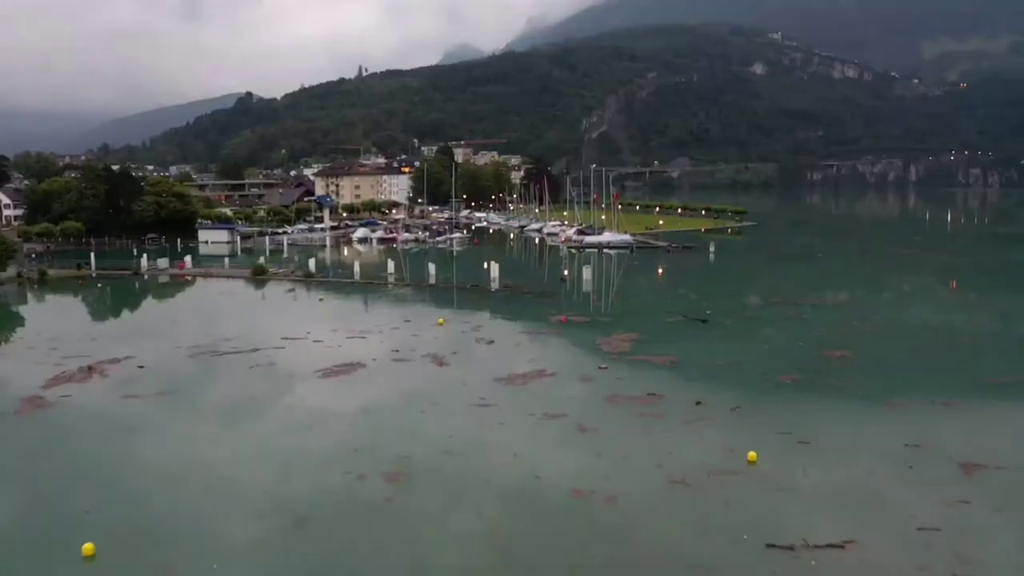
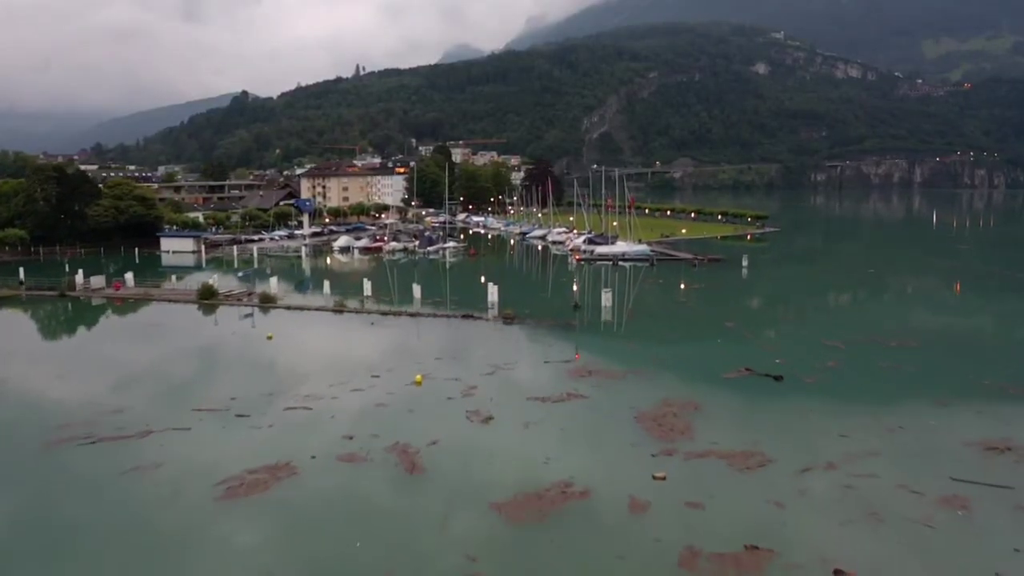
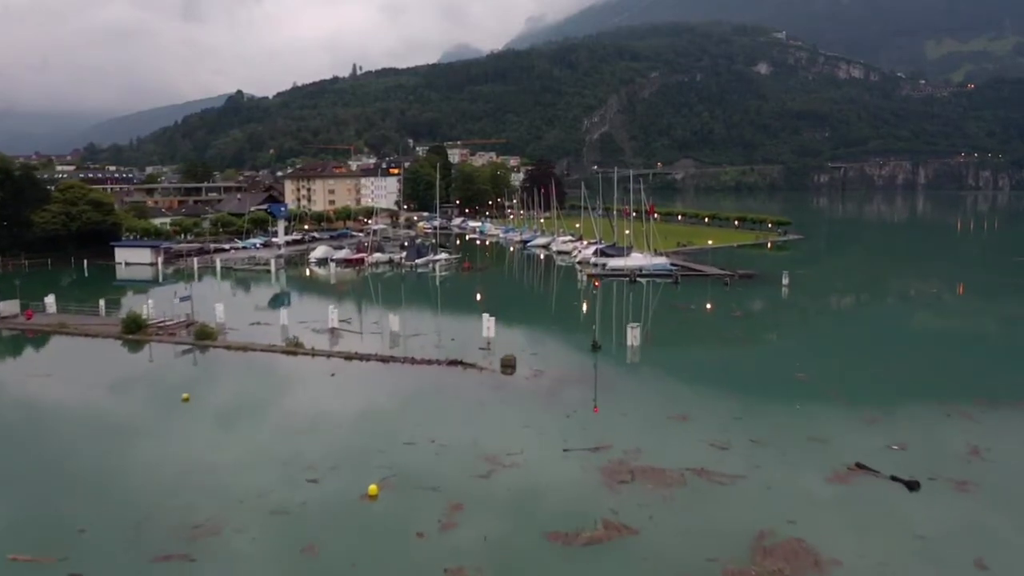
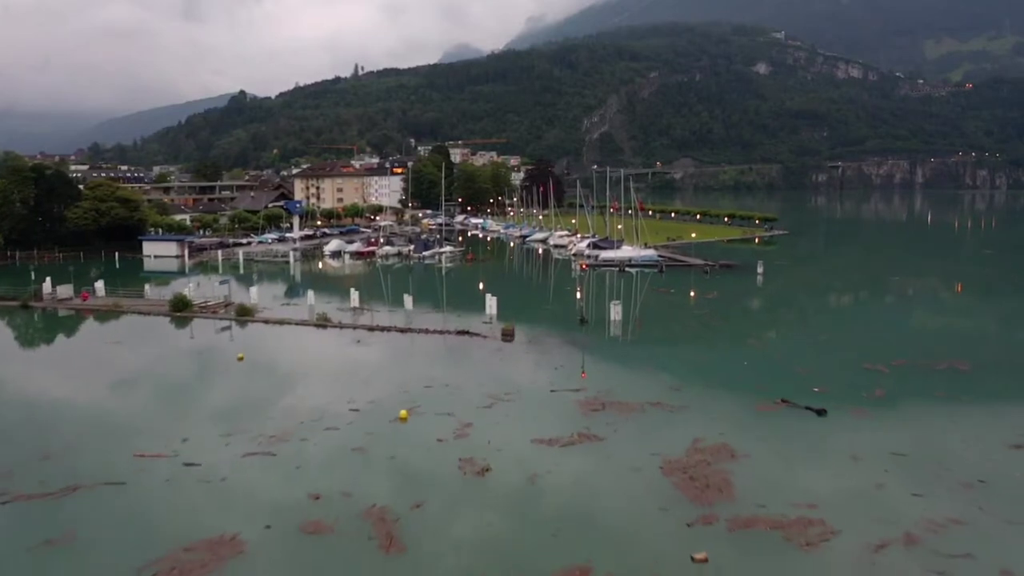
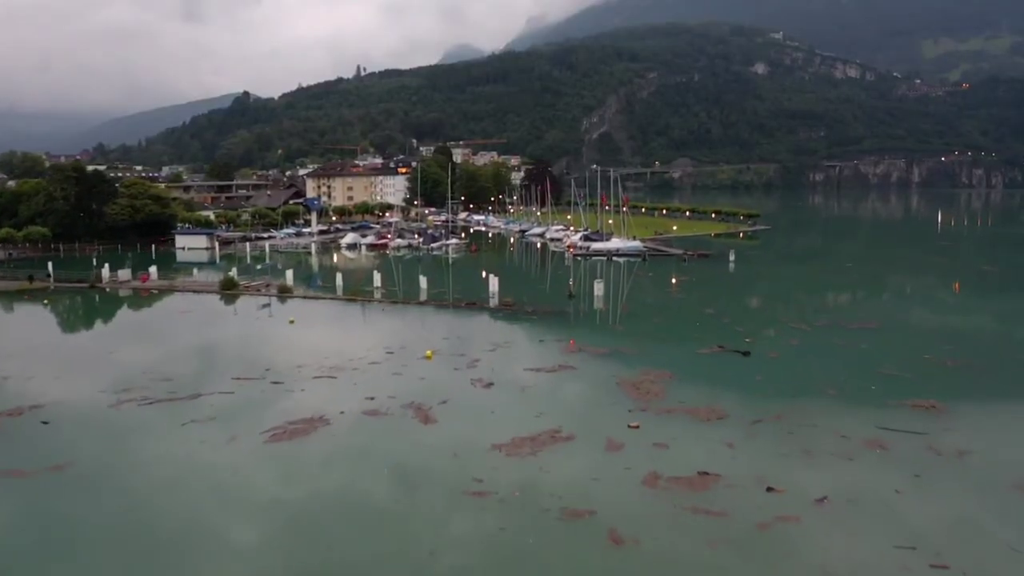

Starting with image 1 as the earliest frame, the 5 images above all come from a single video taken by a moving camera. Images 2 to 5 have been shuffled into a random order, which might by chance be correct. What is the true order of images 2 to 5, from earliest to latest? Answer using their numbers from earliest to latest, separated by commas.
5, 2, 4, 3
